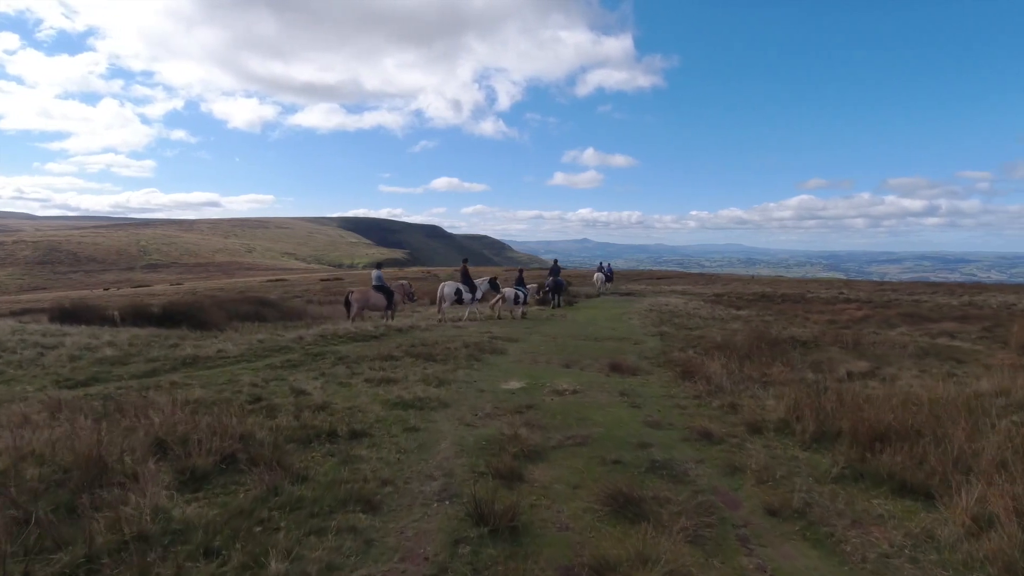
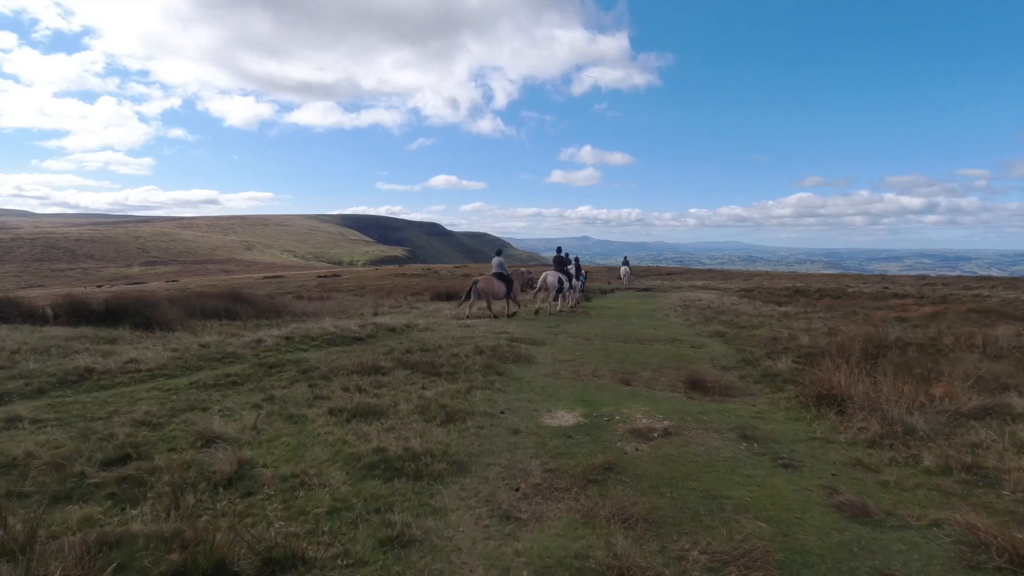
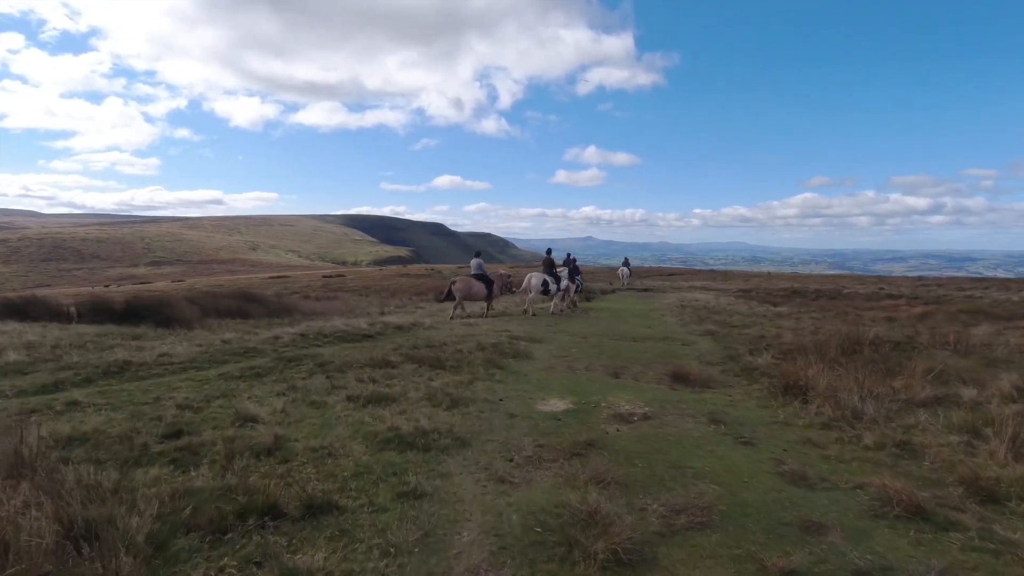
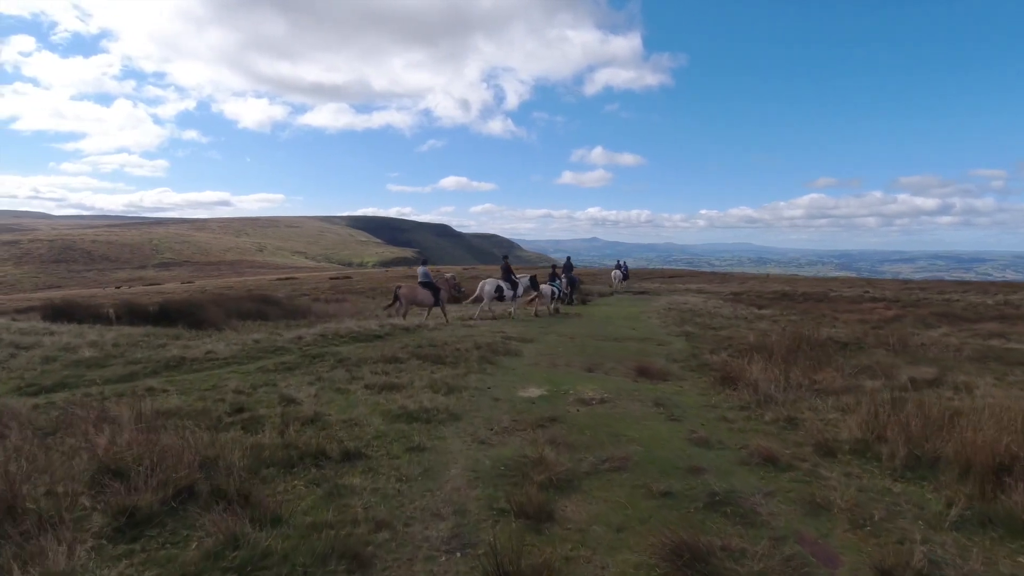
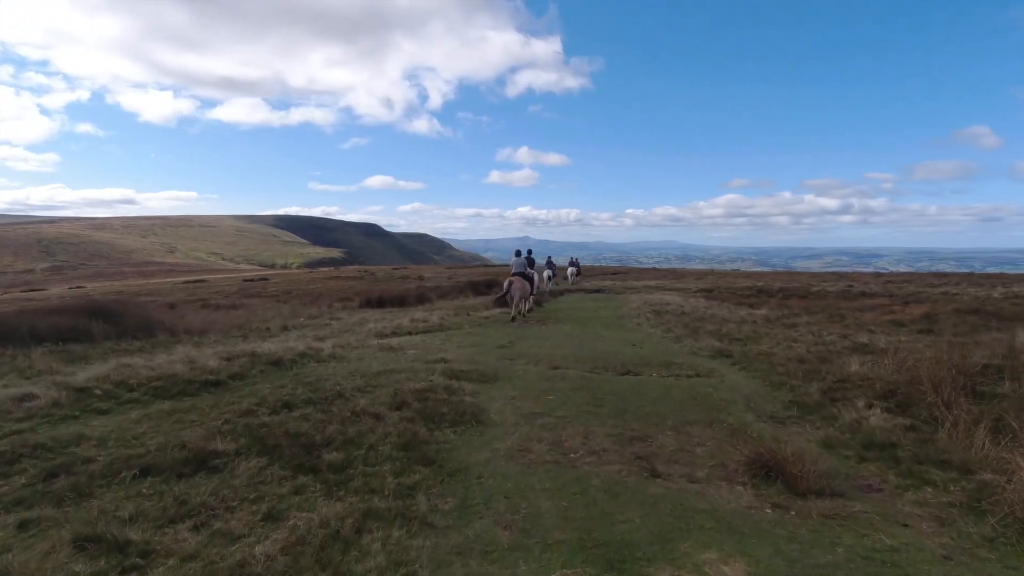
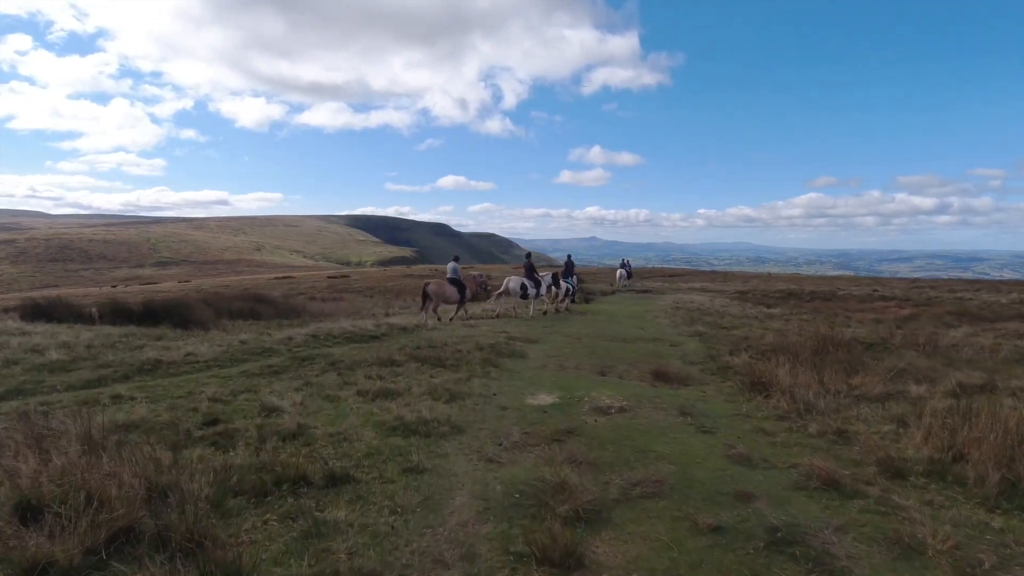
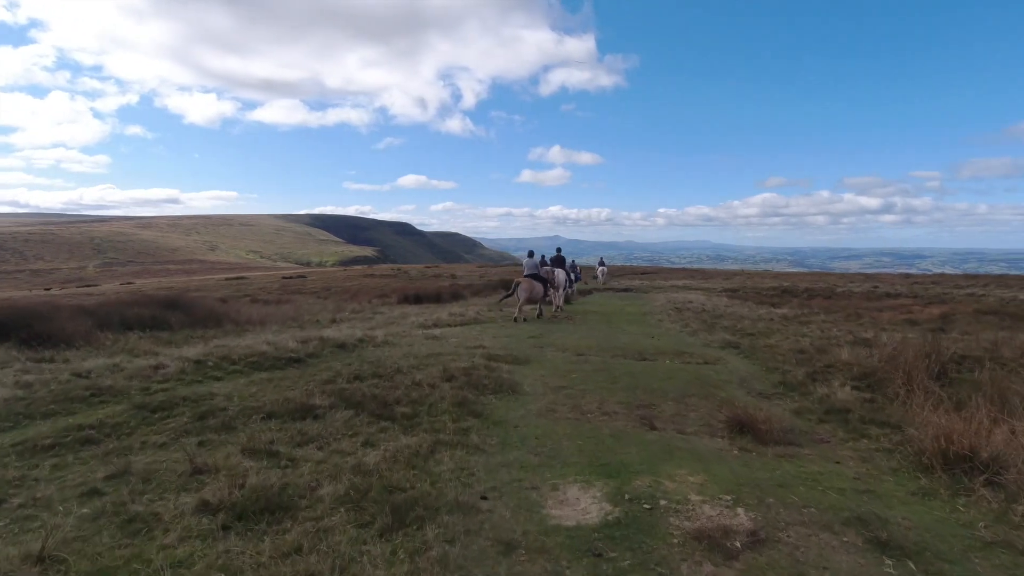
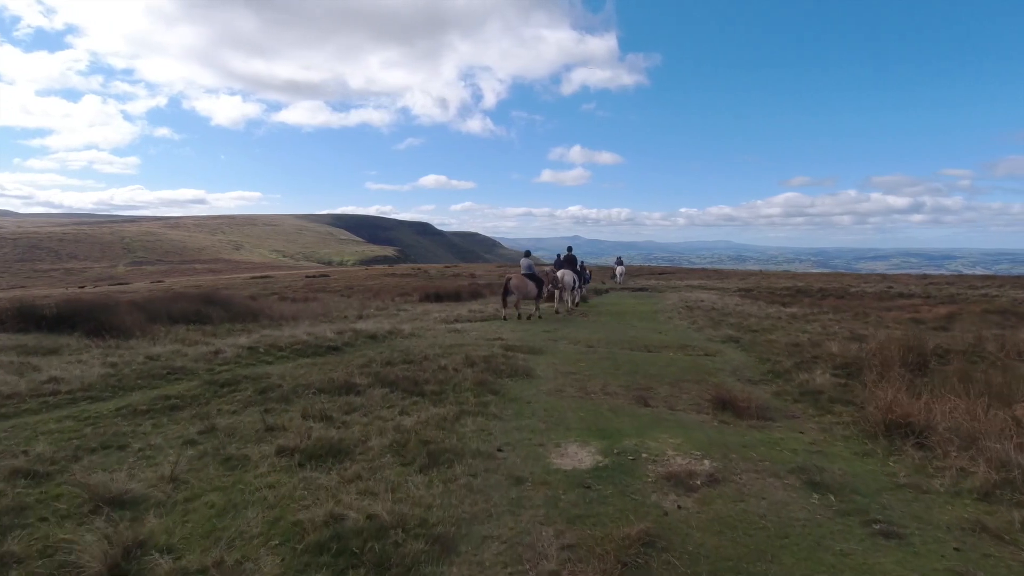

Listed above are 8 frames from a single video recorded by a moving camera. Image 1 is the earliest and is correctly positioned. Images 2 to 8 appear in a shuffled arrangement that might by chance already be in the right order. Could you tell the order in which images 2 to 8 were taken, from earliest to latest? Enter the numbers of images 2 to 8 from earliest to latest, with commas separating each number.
4, 6, 3, 2, 8, 7, 5
